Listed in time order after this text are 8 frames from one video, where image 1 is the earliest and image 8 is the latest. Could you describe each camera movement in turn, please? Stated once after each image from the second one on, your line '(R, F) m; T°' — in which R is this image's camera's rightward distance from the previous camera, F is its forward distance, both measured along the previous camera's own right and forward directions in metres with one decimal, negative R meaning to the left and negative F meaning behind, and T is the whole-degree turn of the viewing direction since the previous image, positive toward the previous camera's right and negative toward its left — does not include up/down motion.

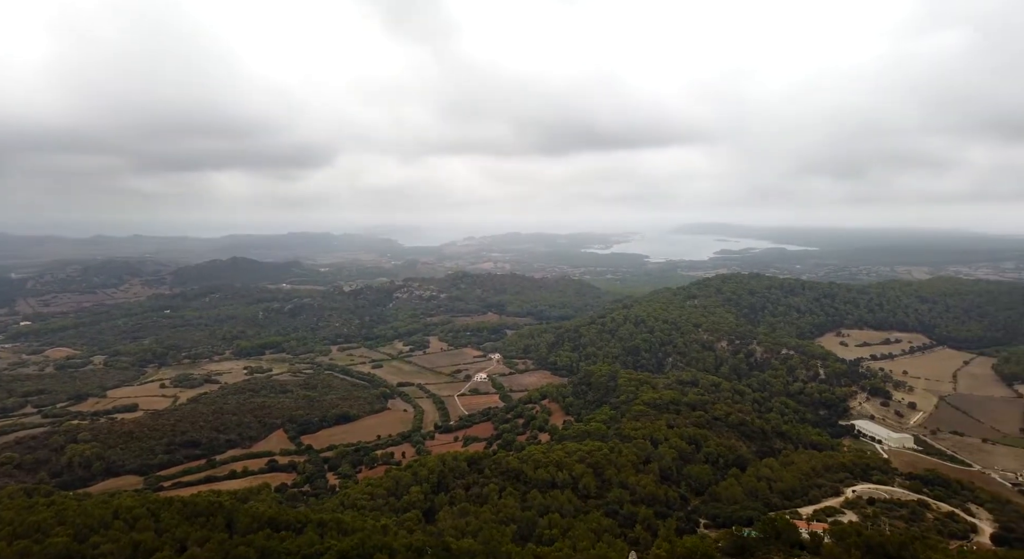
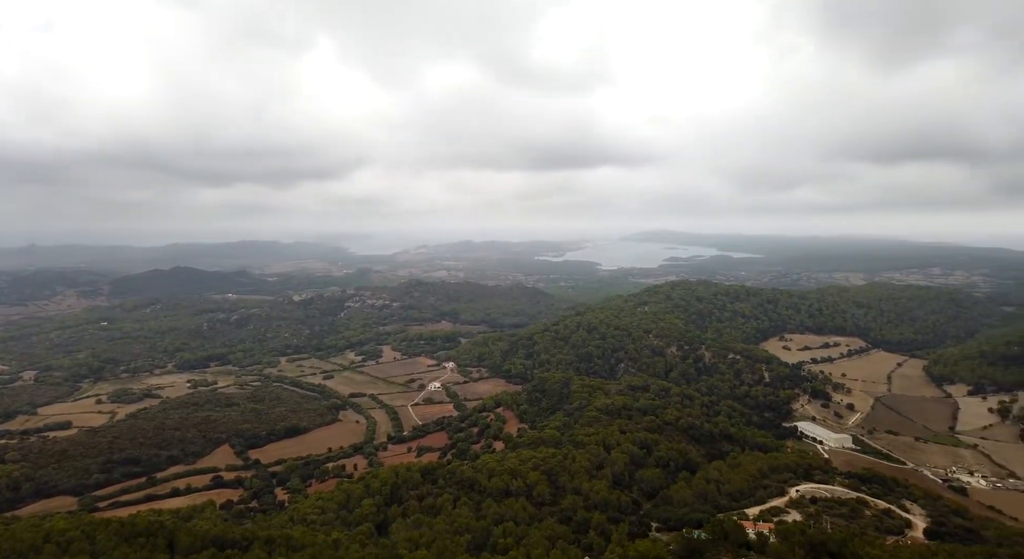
(+1.3, 0.0) m; +4°
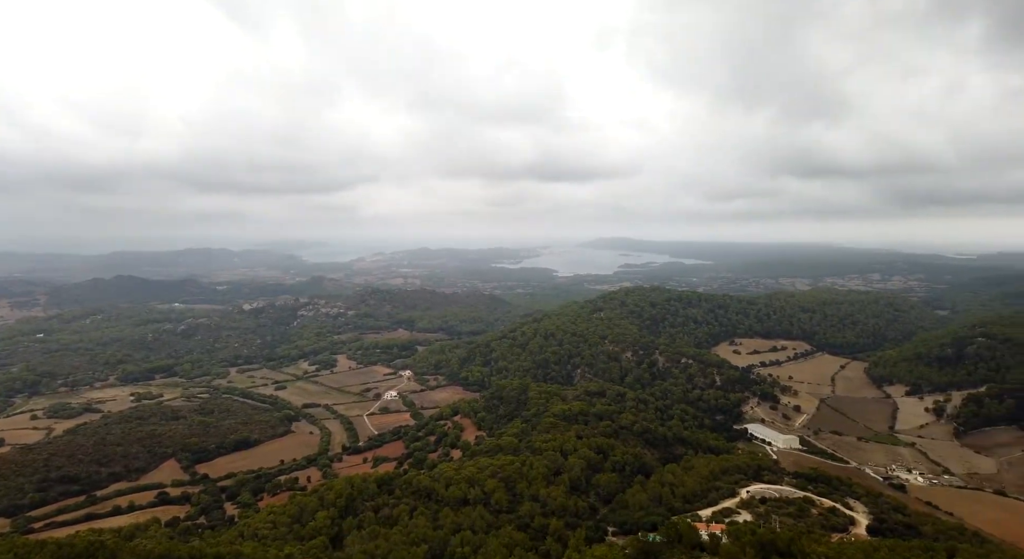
(+1.2, -0.1) m; +3°
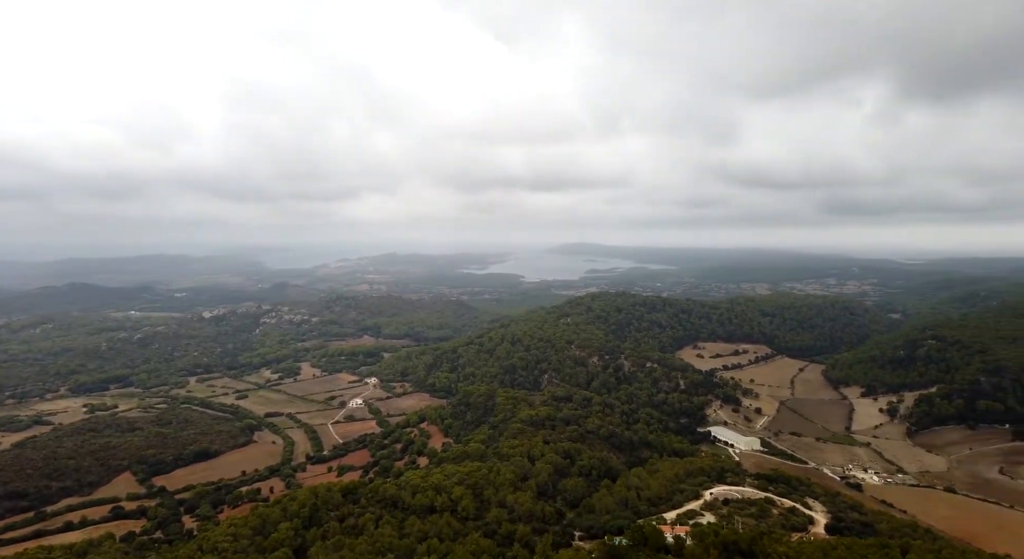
(+1.0, 0.0) m; +3°
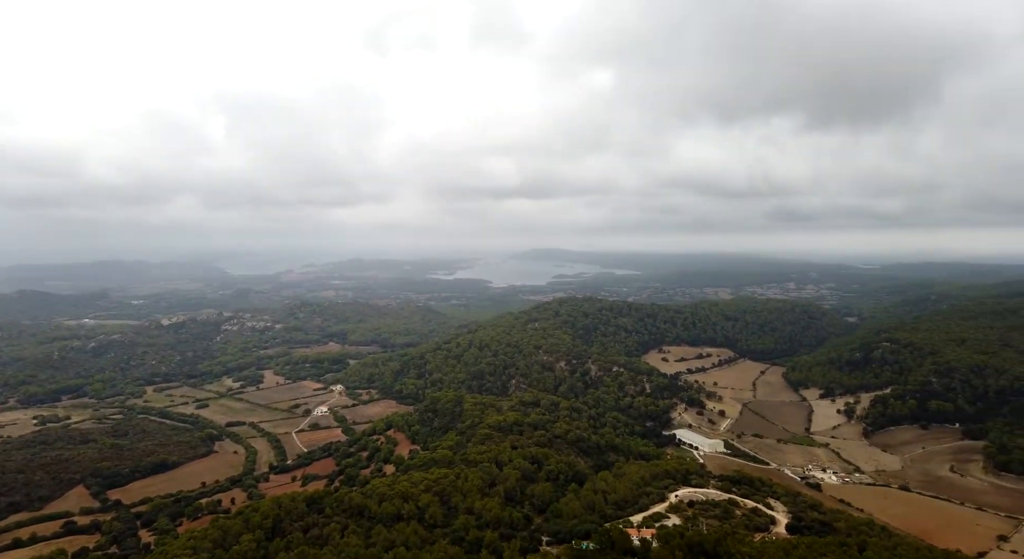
(+0.9, 0.0) m; +2°
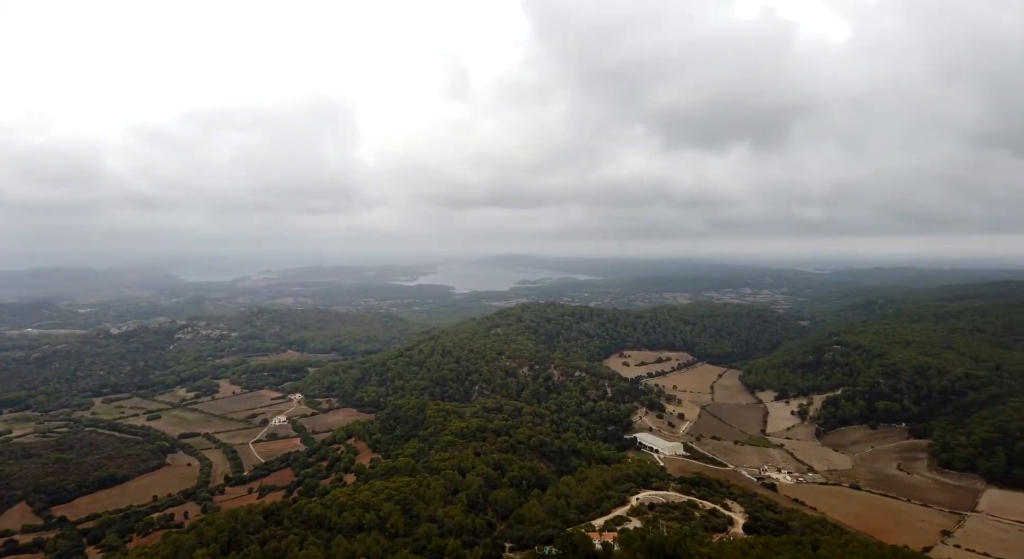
(+1.1, -0.1) m; +3°
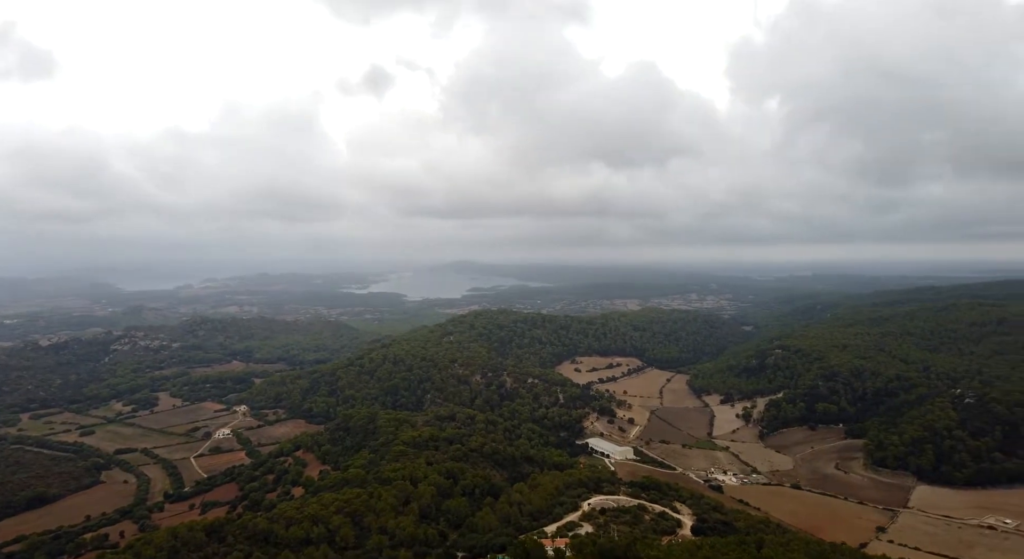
(+1.3, -0.1) m; +4°
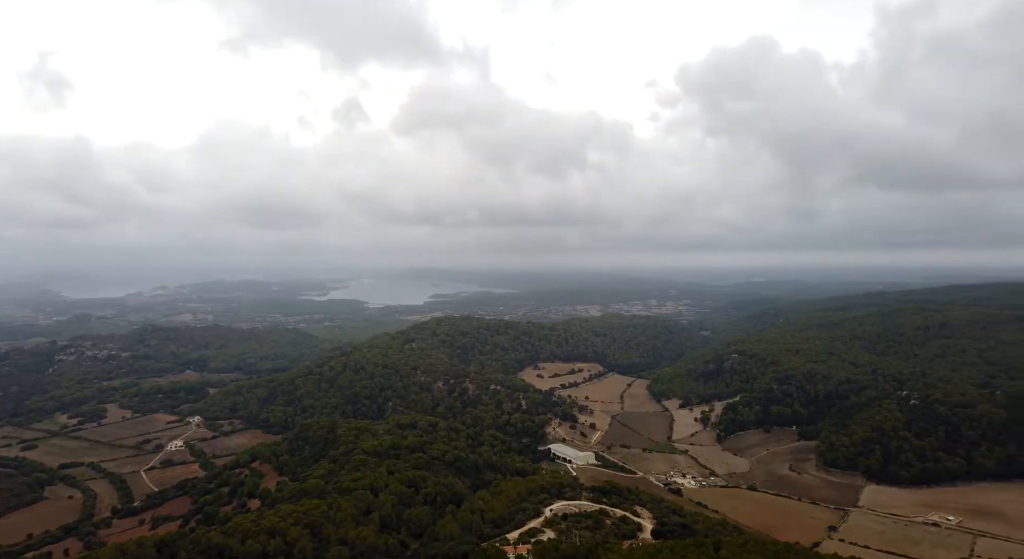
(+1.0, 0.0) m; +3°
